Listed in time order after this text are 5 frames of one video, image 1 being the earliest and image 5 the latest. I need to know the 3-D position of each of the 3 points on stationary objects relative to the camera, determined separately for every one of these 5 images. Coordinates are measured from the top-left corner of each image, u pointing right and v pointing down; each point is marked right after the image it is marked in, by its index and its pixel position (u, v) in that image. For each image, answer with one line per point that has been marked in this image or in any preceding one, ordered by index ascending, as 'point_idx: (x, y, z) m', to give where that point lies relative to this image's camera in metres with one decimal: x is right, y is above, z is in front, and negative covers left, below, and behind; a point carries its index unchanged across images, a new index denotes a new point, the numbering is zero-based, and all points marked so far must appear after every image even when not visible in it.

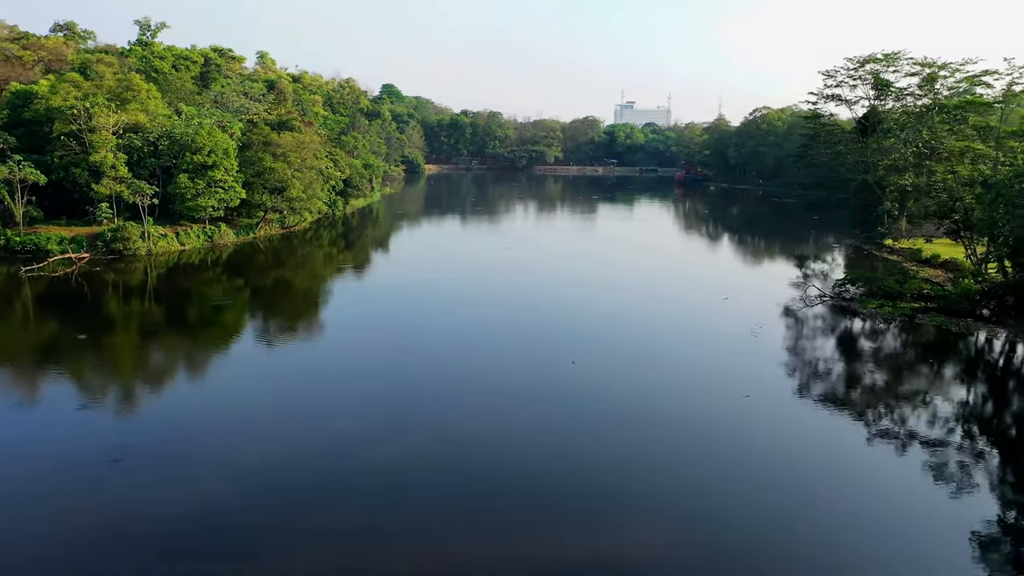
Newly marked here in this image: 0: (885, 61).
0: (+11.3, +6.8, +19.2) m
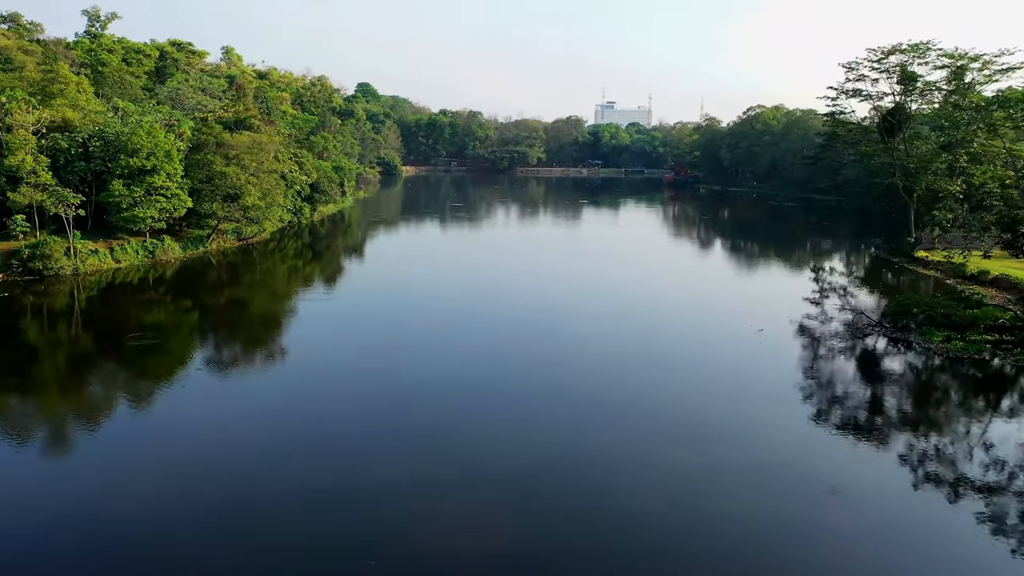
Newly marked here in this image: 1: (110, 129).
0: (+10.9, +6.4, +17.3) m
1: (-11.2, +4.4, +17.8) m
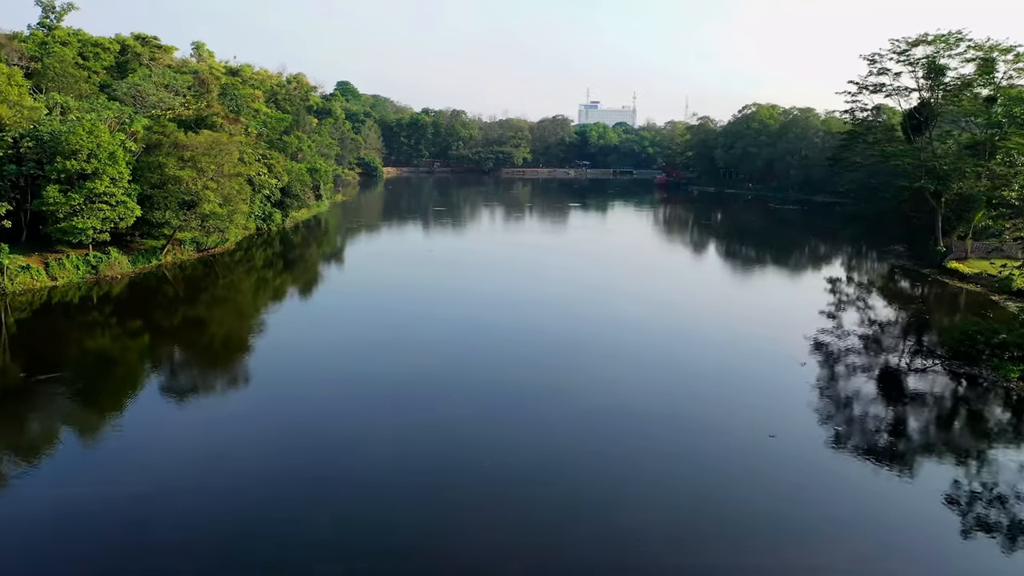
0: (+10.6, +6.0, +15.8) m
1: (-11.5, +4.0, +15.8) m
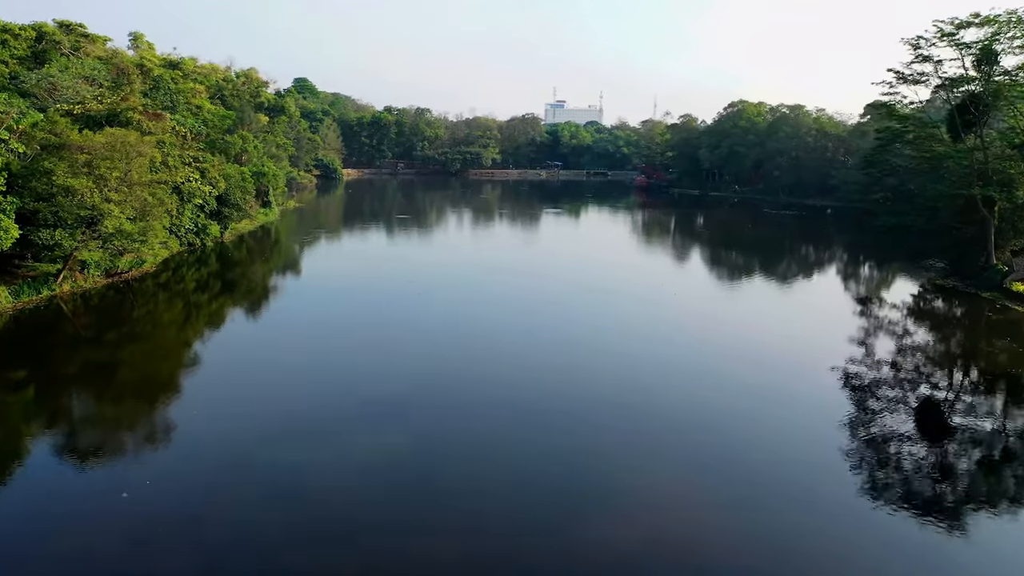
0: (+10.2, +5.5, +13.5) m
1: (-11.8, +3.2, +12.3) m
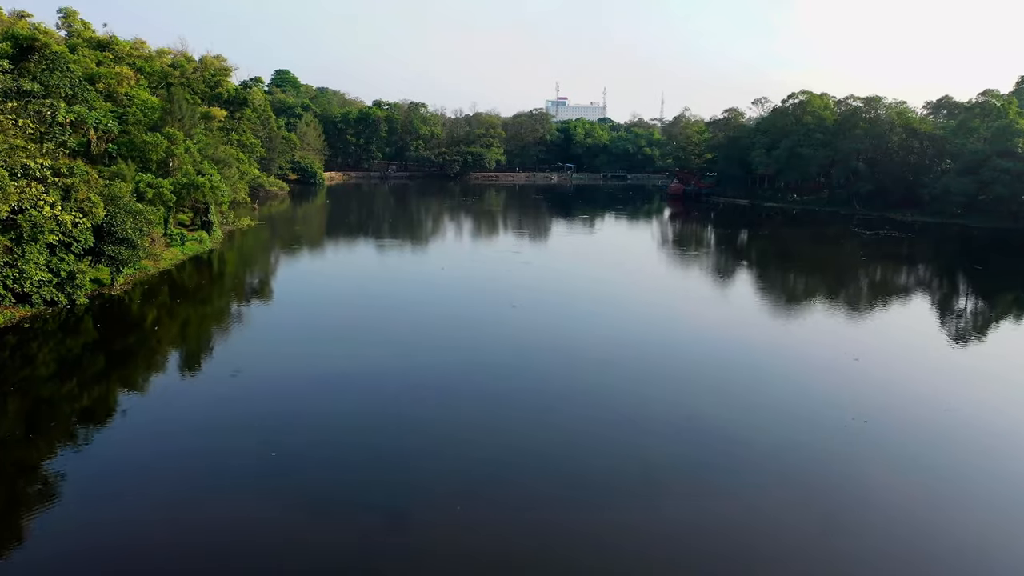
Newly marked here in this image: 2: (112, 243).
0: (+10.8, +4.1, +7.3) m
1: (-11.2, +1.7, +6.0) m
2: (-10.0, +1.7, +17.9) m
